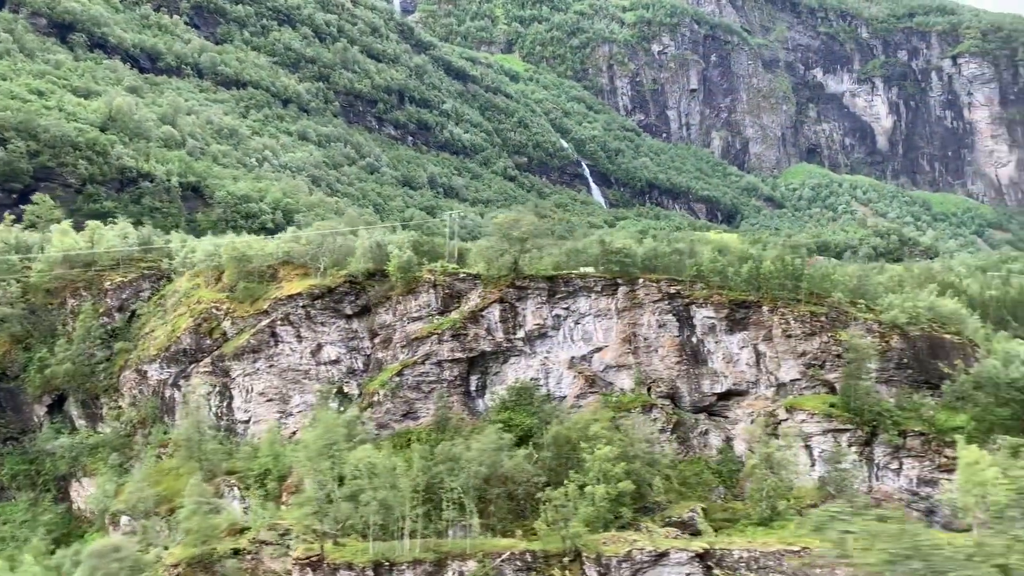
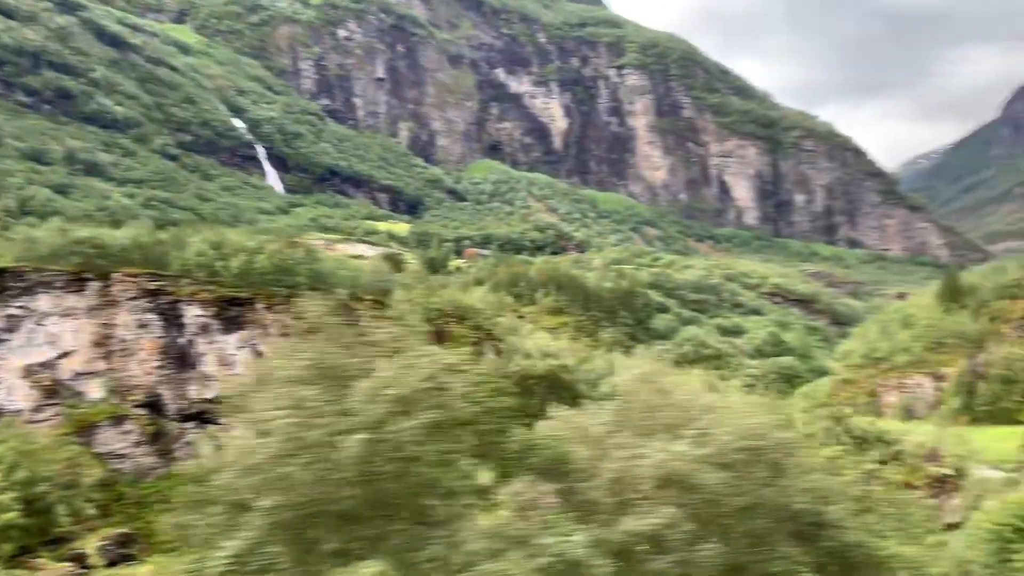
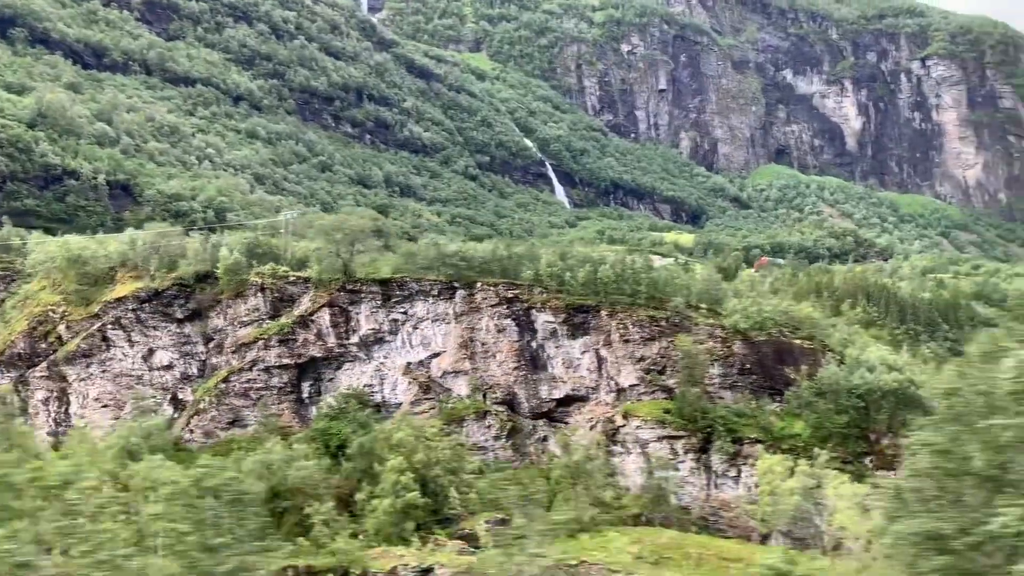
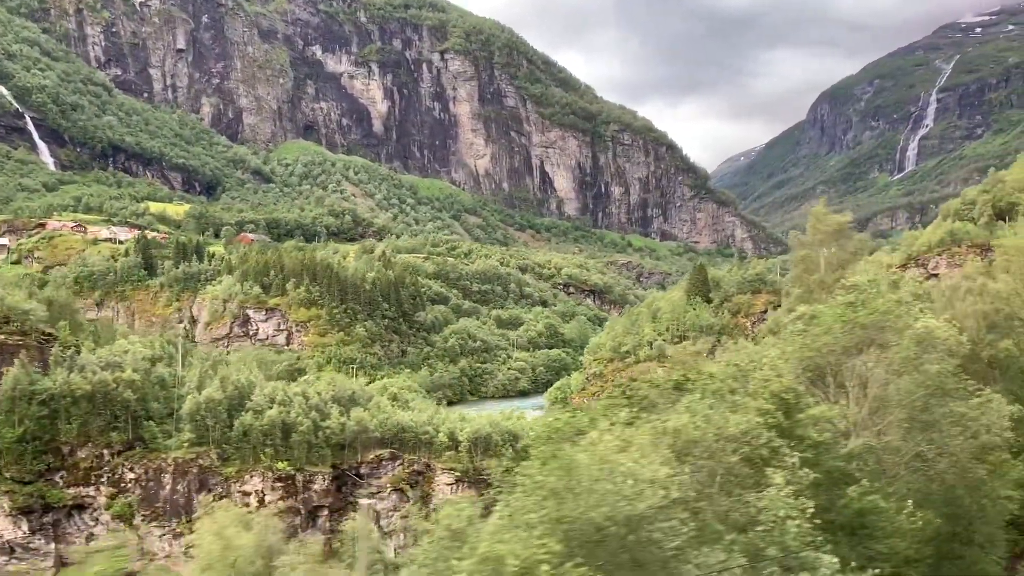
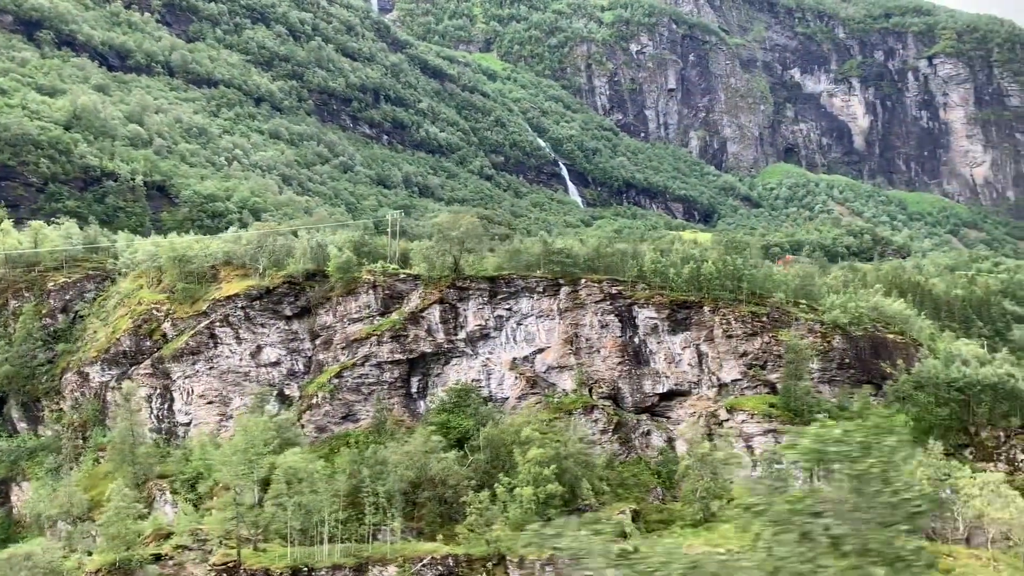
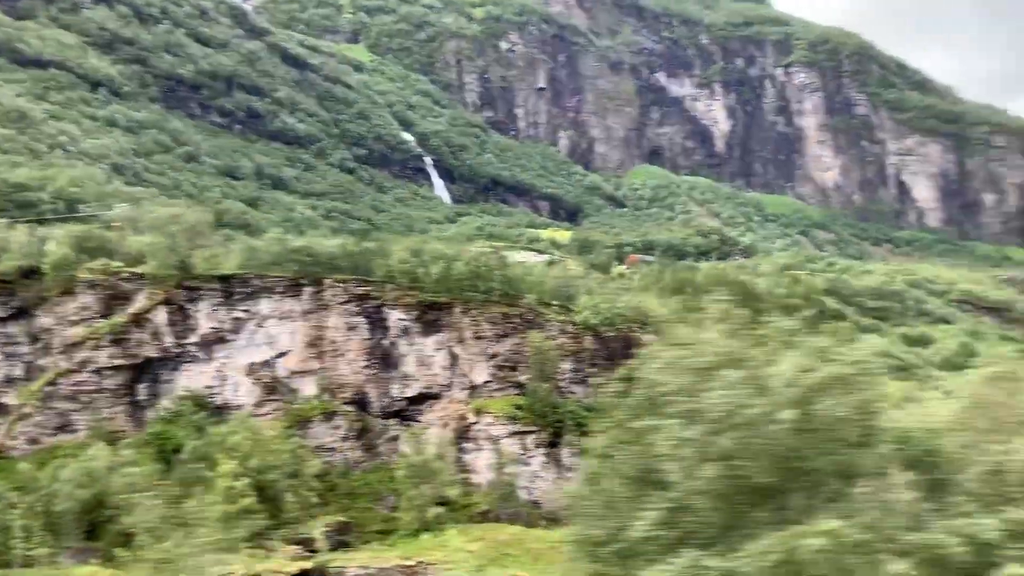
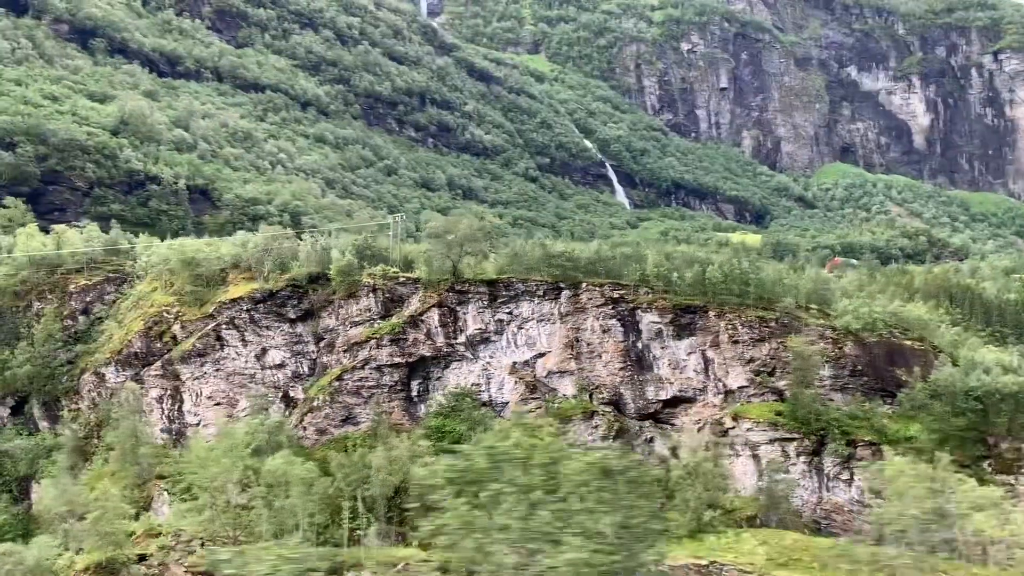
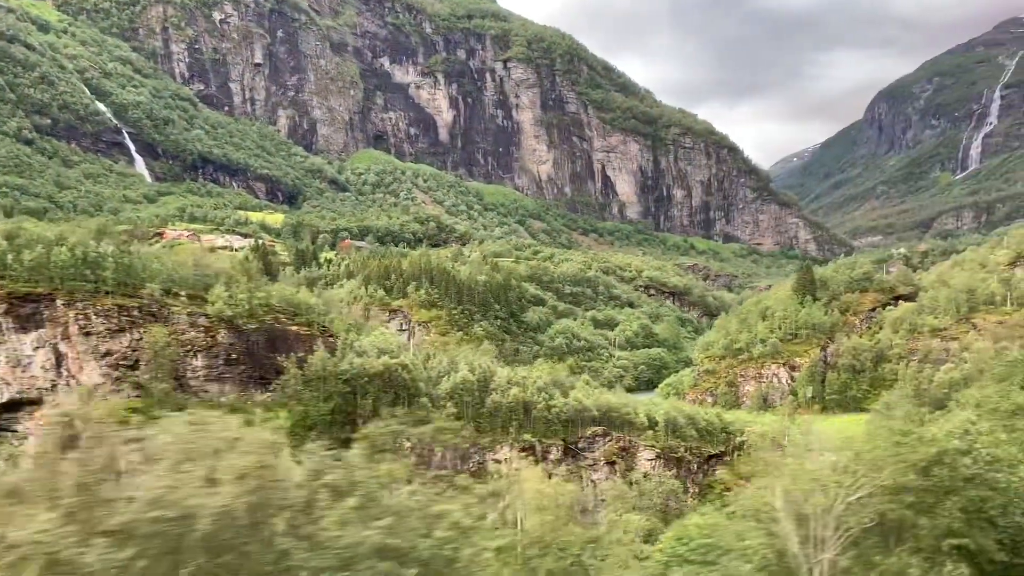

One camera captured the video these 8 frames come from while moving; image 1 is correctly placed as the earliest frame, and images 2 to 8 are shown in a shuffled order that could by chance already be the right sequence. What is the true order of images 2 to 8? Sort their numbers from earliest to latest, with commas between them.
5, 7, 3, 6, 2, 8, 4
